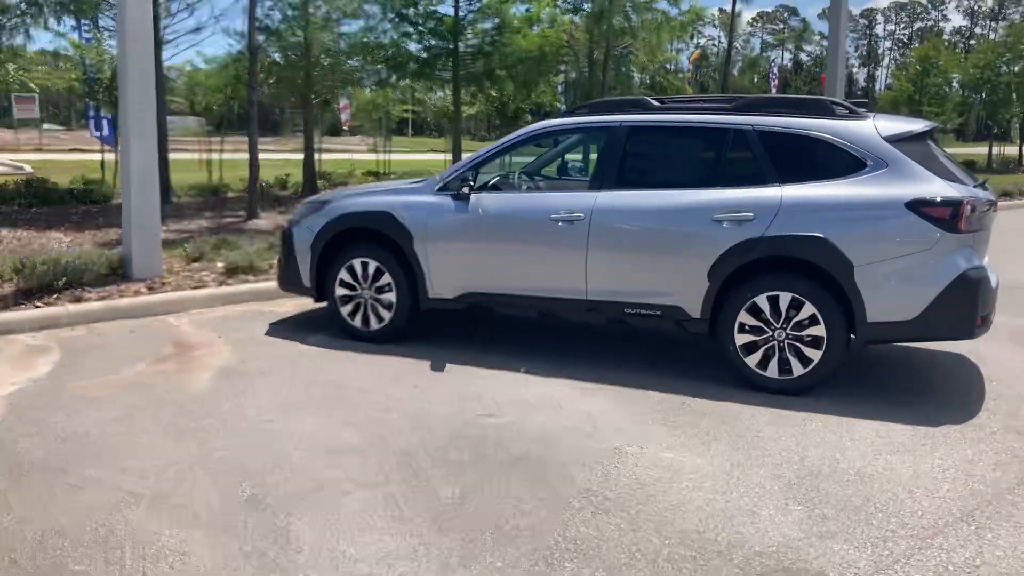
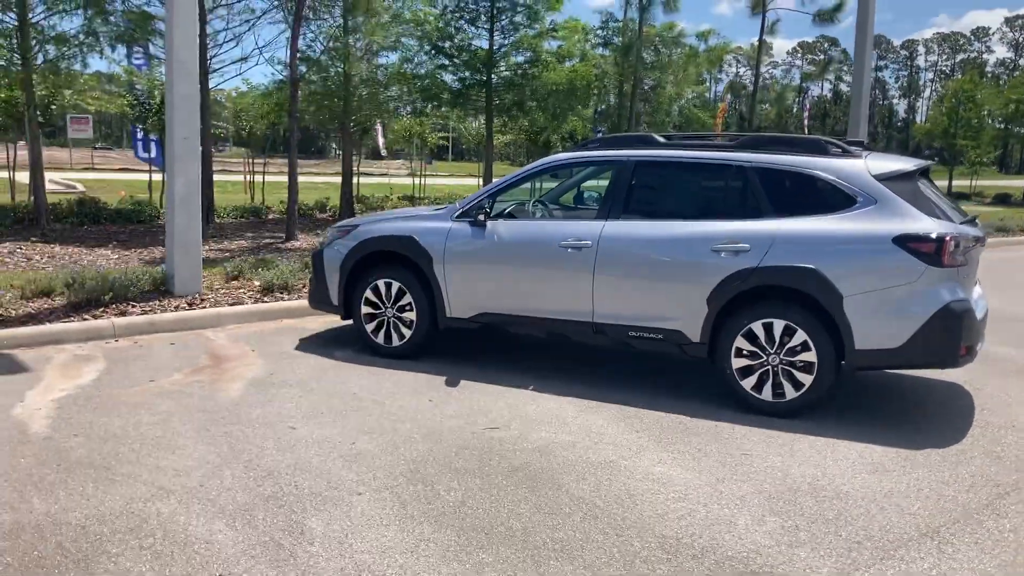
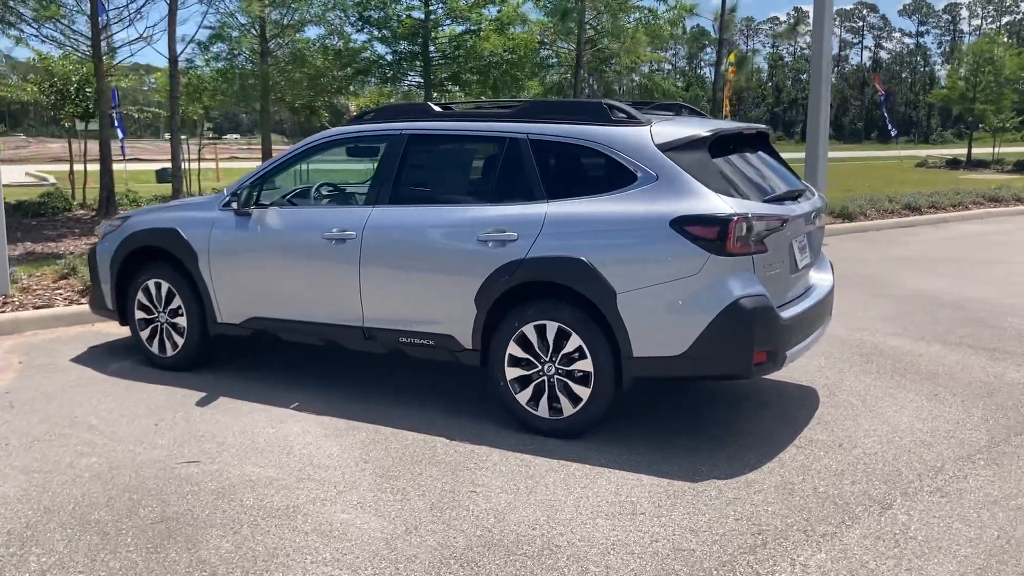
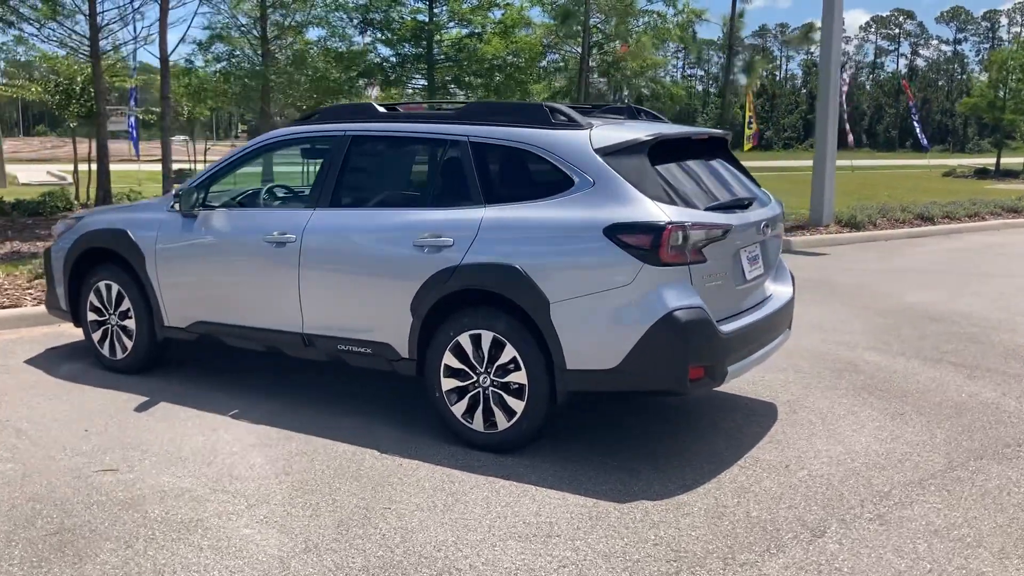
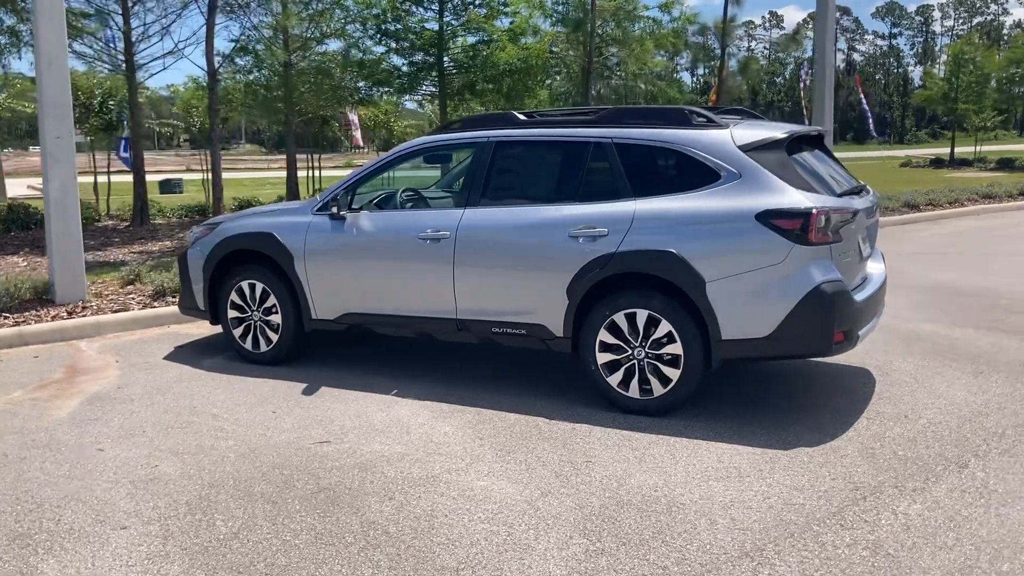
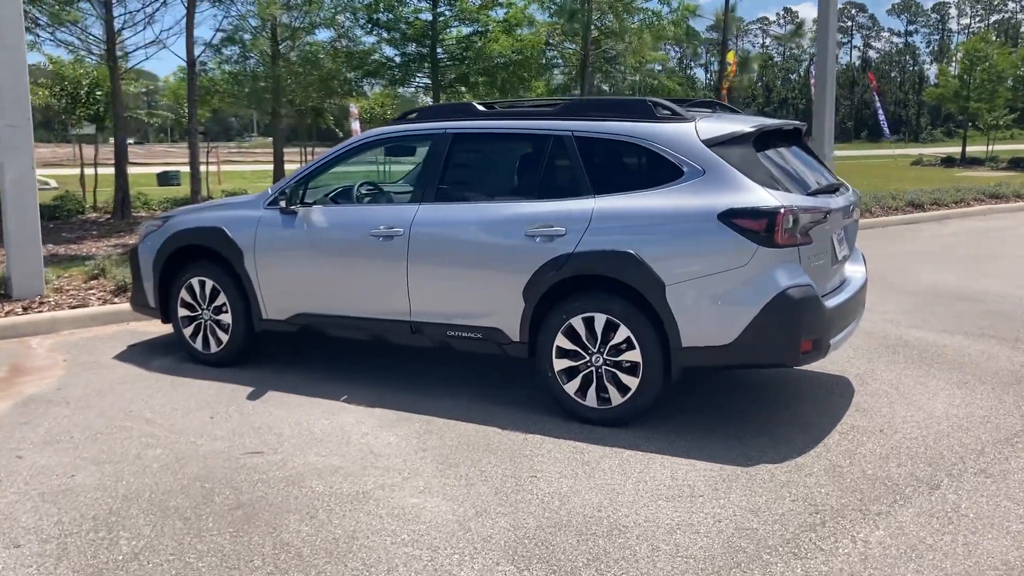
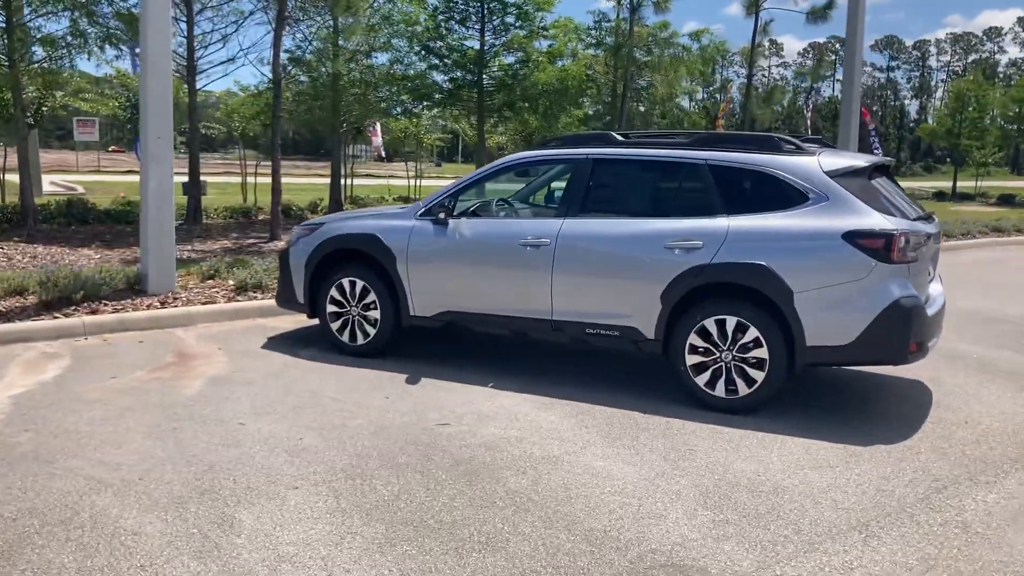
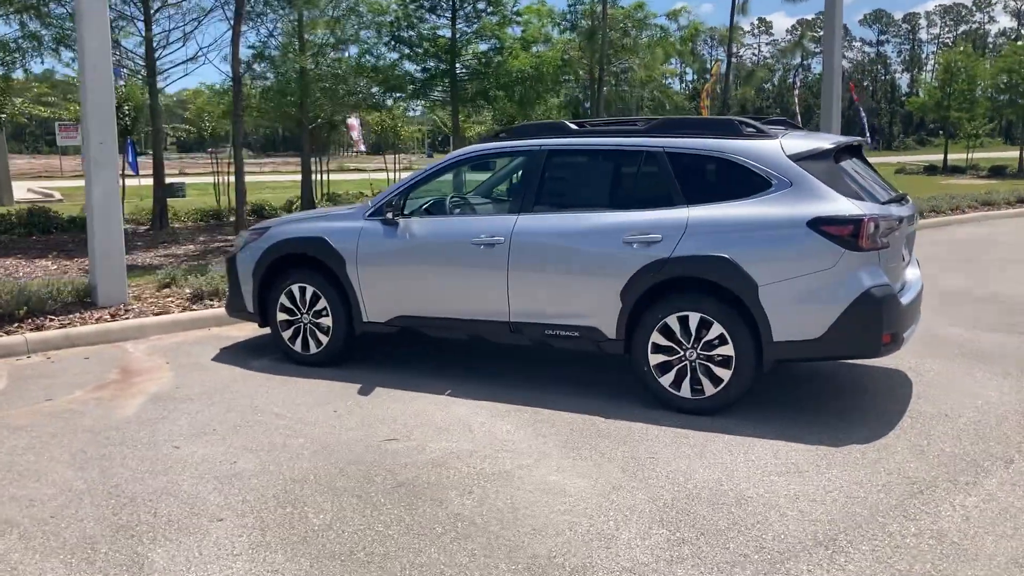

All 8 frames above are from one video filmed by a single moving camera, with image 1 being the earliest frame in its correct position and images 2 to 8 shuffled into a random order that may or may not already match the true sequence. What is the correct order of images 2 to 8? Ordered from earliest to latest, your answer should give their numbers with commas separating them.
2, 7, 8, 5, 6, 3, 4
